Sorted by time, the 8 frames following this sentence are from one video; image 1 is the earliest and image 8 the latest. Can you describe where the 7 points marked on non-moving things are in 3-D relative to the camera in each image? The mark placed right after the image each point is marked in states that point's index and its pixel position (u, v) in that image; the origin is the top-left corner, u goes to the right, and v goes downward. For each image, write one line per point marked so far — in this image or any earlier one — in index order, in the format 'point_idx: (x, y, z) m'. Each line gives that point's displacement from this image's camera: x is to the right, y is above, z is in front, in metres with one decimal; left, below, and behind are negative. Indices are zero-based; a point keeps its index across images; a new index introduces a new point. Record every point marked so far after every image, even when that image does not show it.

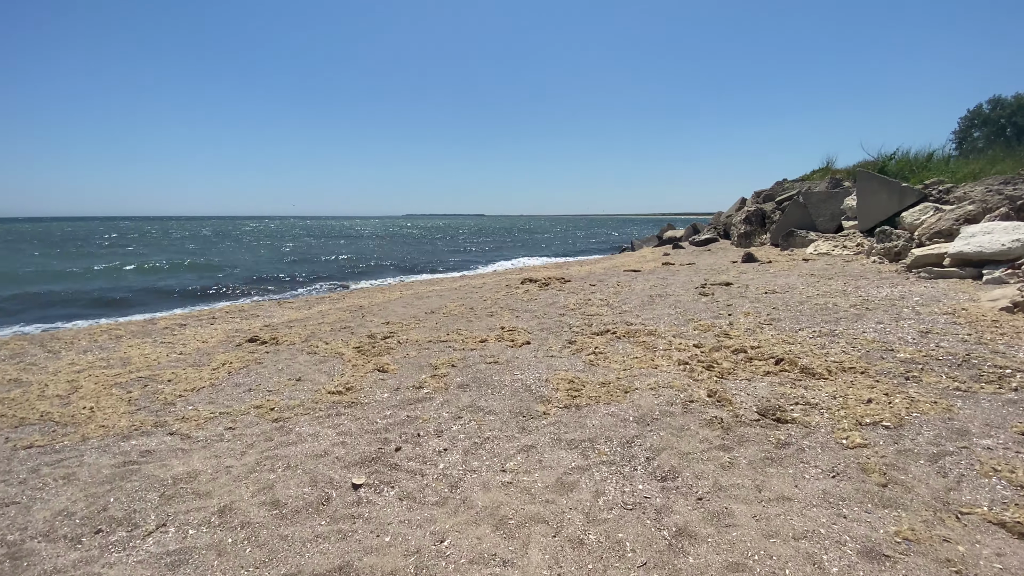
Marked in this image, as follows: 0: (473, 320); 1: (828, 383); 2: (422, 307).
0: (-0.7, -0.6, +9.2) m
1: (+3.5, -1.1, +5.2) m
2: (-2.1, -0.4, +10.9) m
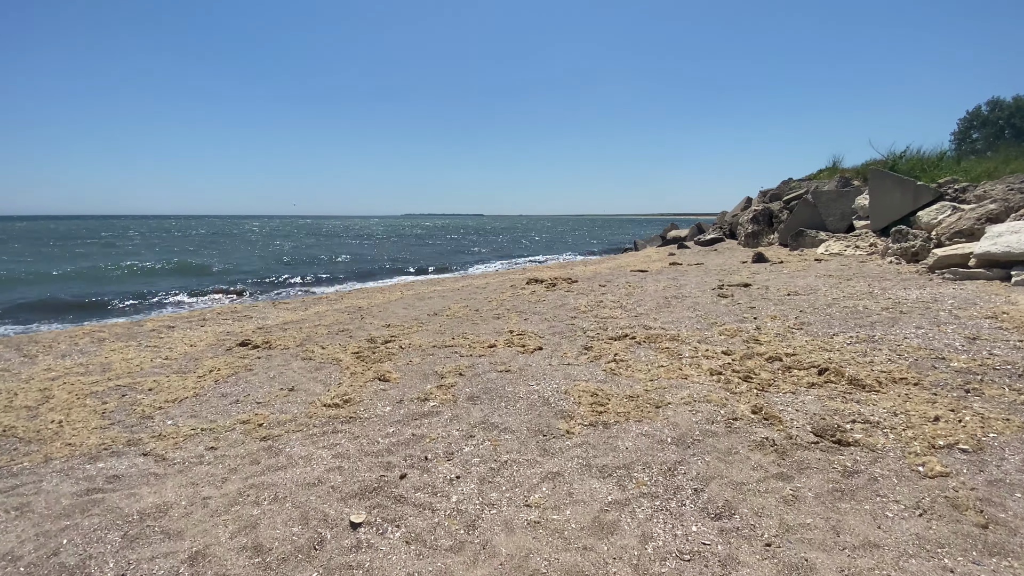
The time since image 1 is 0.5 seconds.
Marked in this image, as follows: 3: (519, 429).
0: (-0.6, -0.6, +8.6) m
1: (+3.7, -1.1, +4.7) m
2: (-1.9, -0.4, +10.3) m
3: (+0.1, -1.3, +4.2) m
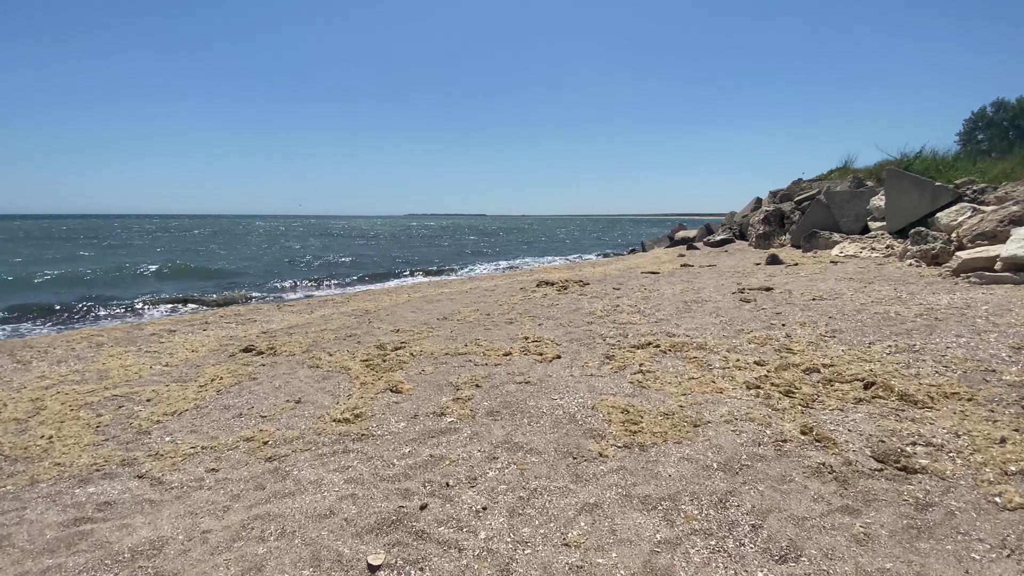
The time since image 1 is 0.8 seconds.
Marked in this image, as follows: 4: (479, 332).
0: (-0.3, -0.7, +8.3) m
1: (+3.9, -1.2, +4.3) m
2: (-1.6, -0.5, +10.0) m
3: (+0.3, -1.3, +3.9) m
4: (-0.5, -0.7, +8.0) m
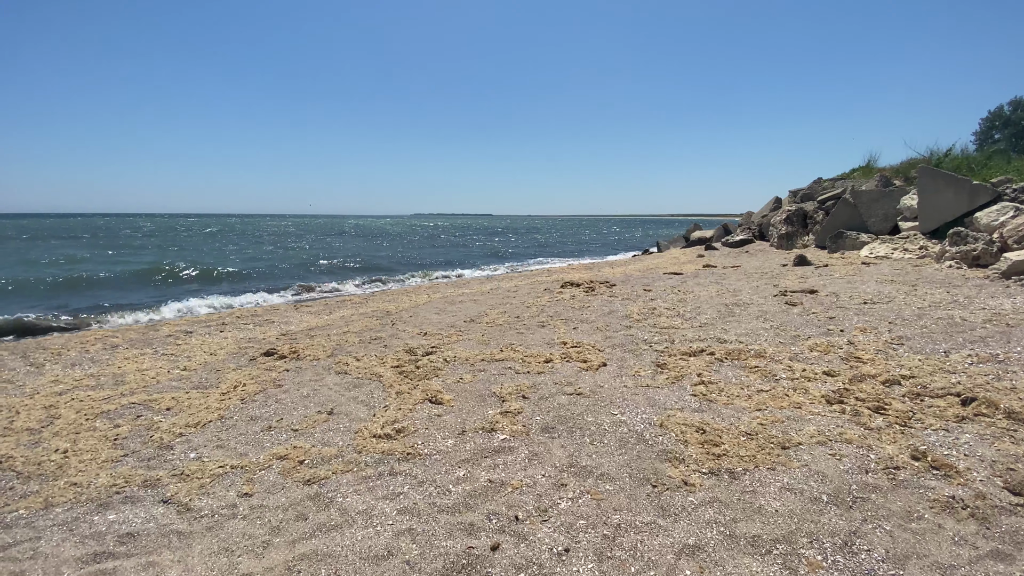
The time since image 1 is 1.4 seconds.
0: (+0.2, -0.7, +7.8) m
1: (+4.4, -1.2, +3.8) m
2: (-1.1, -0.5, +9.5) m
3: (+0.8, -1.4, +3.4) m
4: (0.0, -0.8, +7.5) m
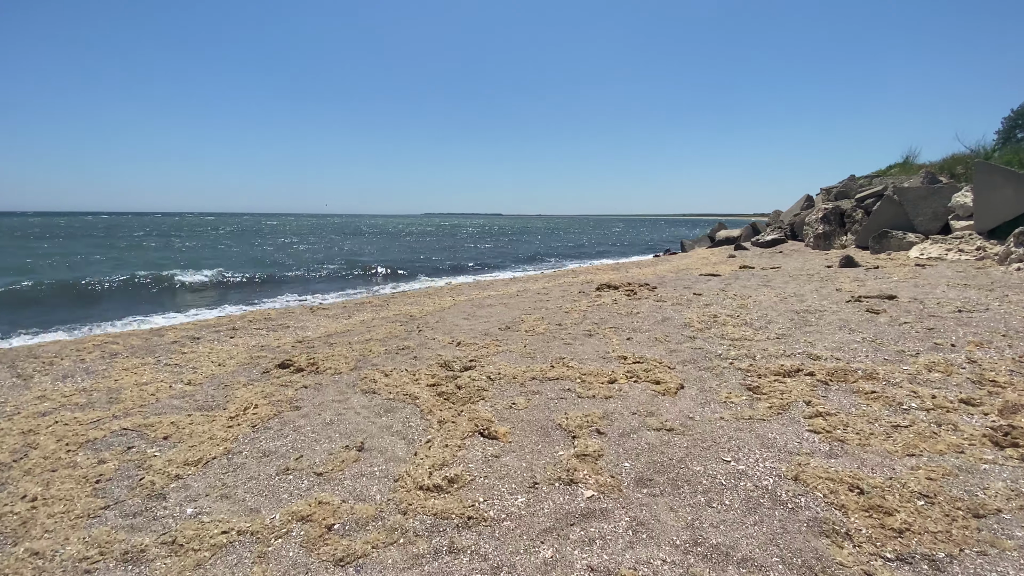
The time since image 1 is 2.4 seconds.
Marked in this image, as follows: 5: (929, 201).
0: (+0.9, -0.8, +6.9) m
1: (+5.0, -1.3, +2.8) m
2: (-0.4, -0.6, +8.6) m
3: (+1.3, -1.4, +2.5) m
4: (+0.7, -0.8, +6.6) m
5: (+16.4, +3.4, +18.6) m
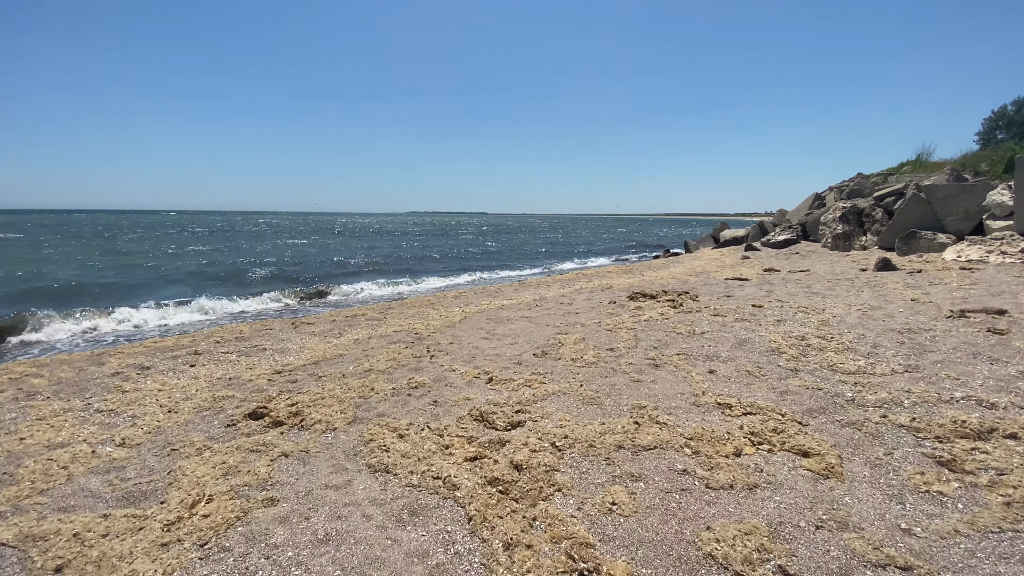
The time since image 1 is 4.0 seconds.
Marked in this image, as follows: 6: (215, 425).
0: (+1.4, -1.0, +5.3) m
1: (+5.6, -1.5, +1.4) m
2: (+0.1, -0.8, +7.0) m
3: (+2.0, -1.6, +0.9) m
4: (+1.2, -1.0, +5.0) m
5: (+16.5, +3.3, +17.5) m
6: (-3.0, -1.4, +4.7) m
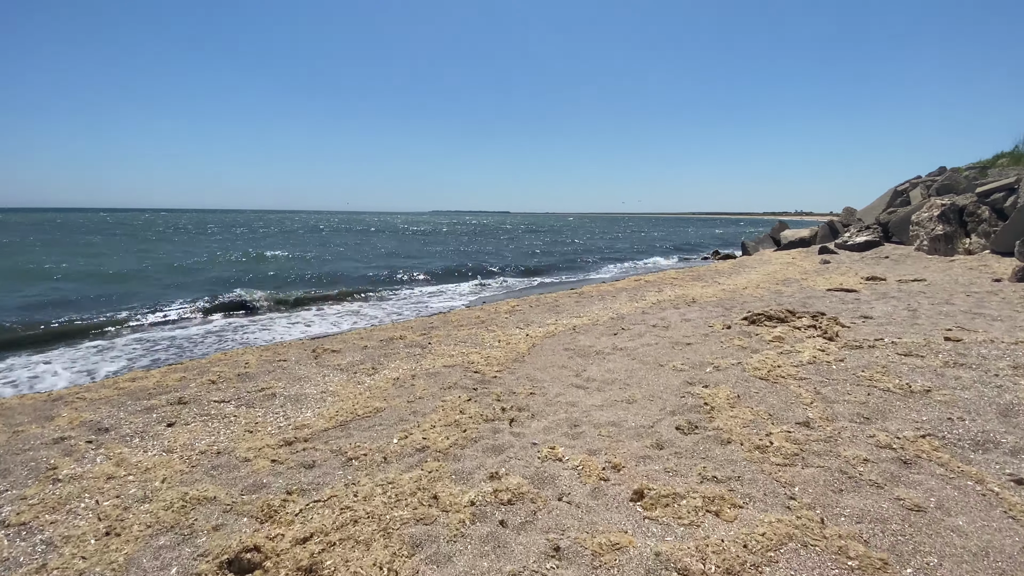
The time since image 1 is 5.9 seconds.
0: (+2.5, -1.3, +3.0) m
1: (+6.5, -1.8, -1.1) m
2: (+1.3, -1.1, +4.8) m
3: (+2.9, -2.0, -1.4) m
4: (+2.2, -1.4, +2.7) m
5: (+18.2, +2.9, +14.5) m
6: (-1.9, -1.6, +2.6) m
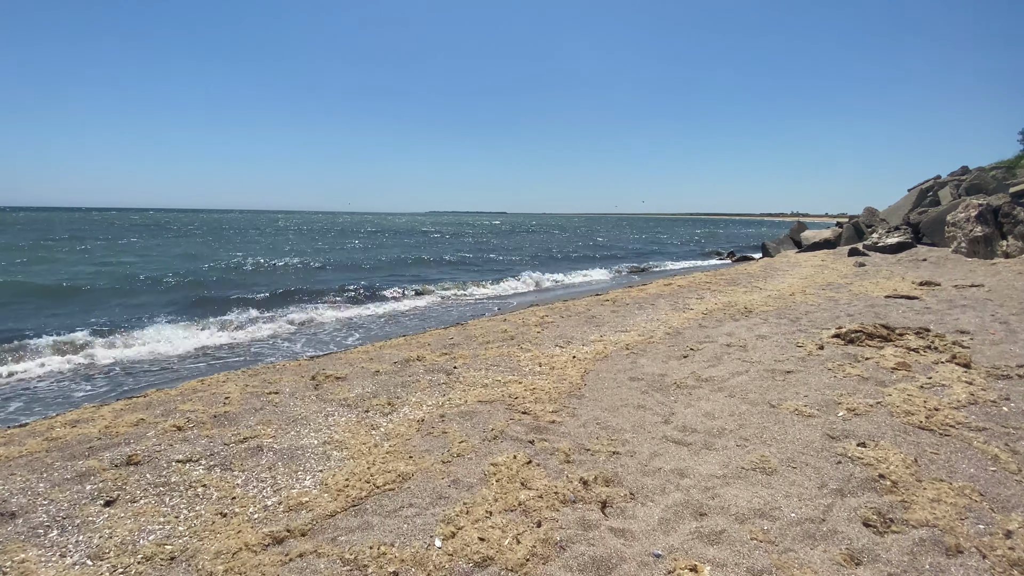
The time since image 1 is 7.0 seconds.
0: (+3.1, -1.4, +1.7) m
1: (+7.1, -2.0, -2.4) m
2: (+1.8, -1.2, +3.4) m
3: (+3.5, -2.1, -2.7) m
4: (+2.8, -1.5, +1.4) m
5: (+18.7, +2.7, +13.3) m
6: (-1.3, -1.8, +1.2) m
